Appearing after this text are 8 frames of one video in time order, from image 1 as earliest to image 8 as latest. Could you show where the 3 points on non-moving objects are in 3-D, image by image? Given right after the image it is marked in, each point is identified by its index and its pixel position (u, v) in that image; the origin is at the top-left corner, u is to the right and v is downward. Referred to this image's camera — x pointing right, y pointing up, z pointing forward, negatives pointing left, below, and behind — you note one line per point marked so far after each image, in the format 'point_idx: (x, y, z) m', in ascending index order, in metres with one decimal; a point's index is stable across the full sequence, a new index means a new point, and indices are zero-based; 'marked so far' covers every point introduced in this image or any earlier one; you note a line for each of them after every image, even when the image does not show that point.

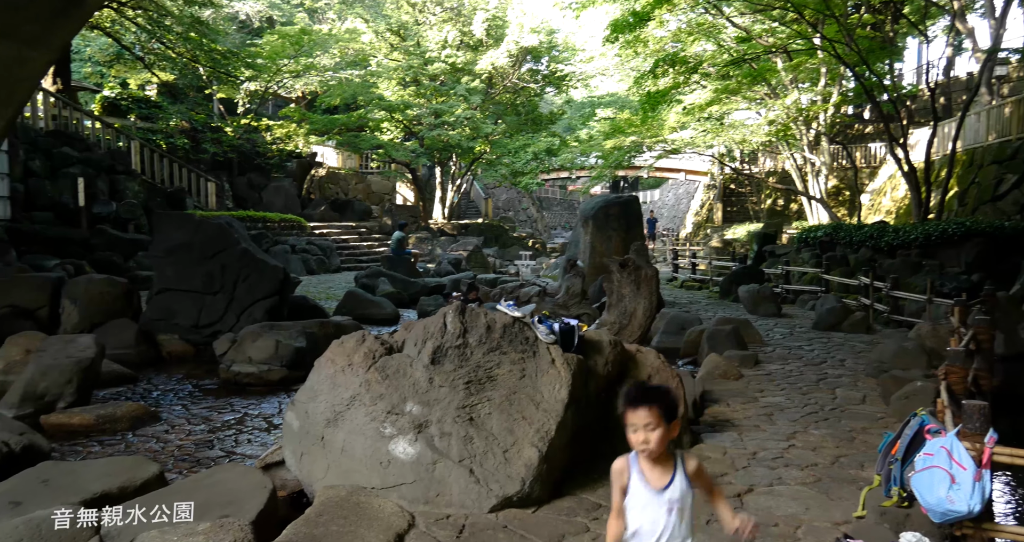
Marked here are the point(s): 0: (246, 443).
0: (-2.0, -1.3, +6.0) m
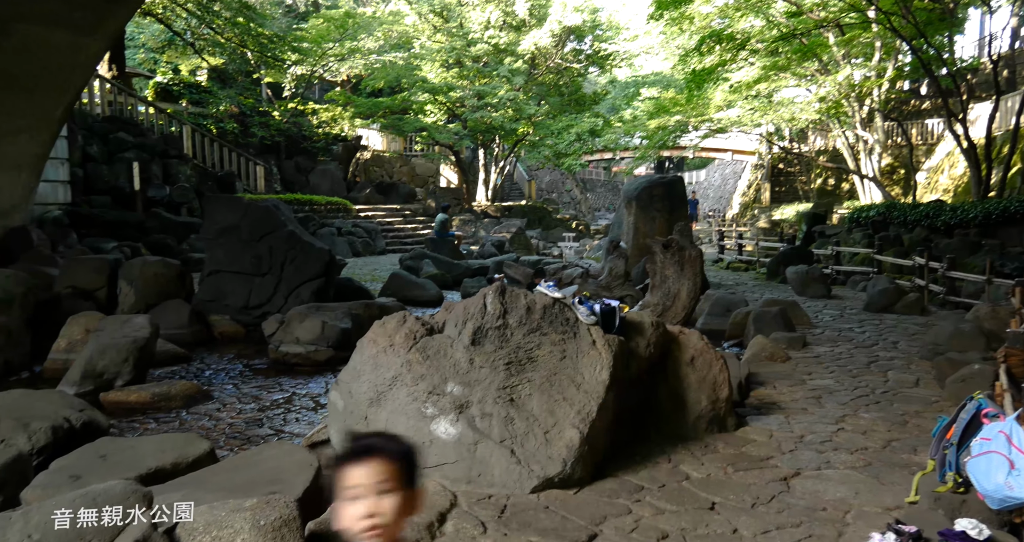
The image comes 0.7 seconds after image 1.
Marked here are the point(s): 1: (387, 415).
0: (-1.7, -1.2, +6.1) m
1: (-0.6, -0.7, +3.8) m
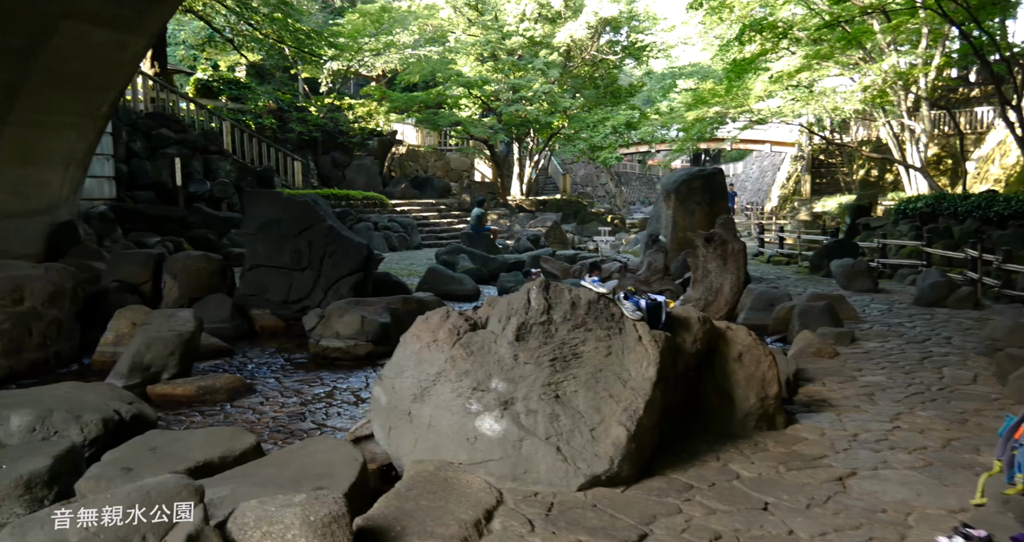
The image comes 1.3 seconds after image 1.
0: (-1.4, -1.1, +6.1) m
1: (-0.4, -0.7, +3.8) m
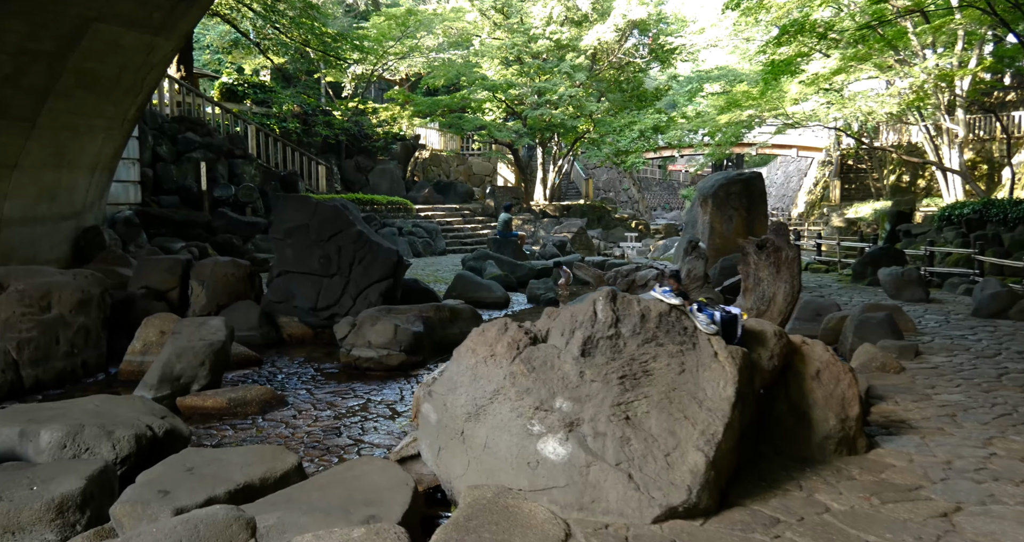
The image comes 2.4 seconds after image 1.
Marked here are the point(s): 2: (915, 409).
0: (-1.0, -1.2, +5.9) m
1: (-0.1, -0.7, +3.5) m
2: (+2.4, -0.8, +4.6) m
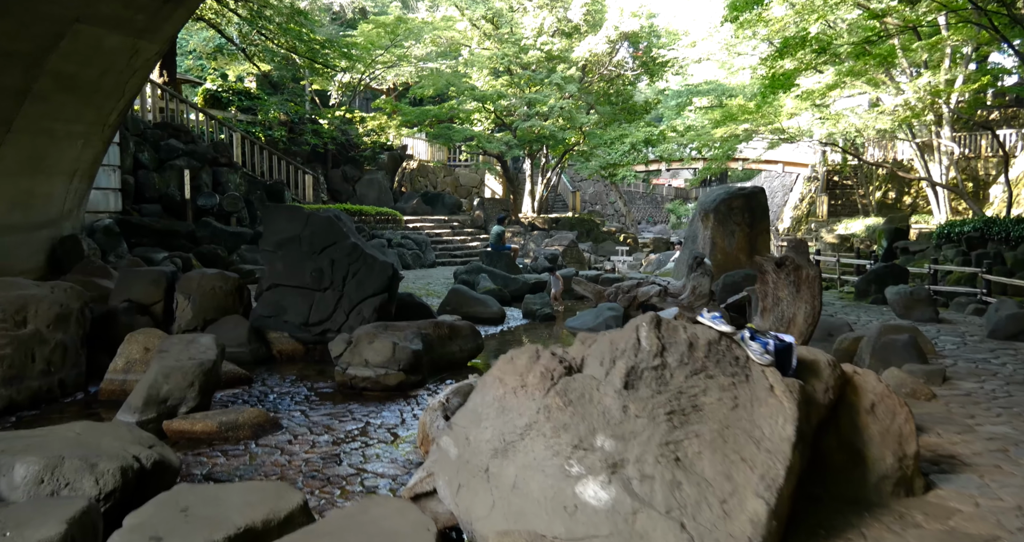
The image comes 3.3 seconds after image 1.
0: (-1.0, -1.3, +5.5) m
1: (0.0, -0.8, +3.2) m
2: (+2.5, -0.9, +4.3) m
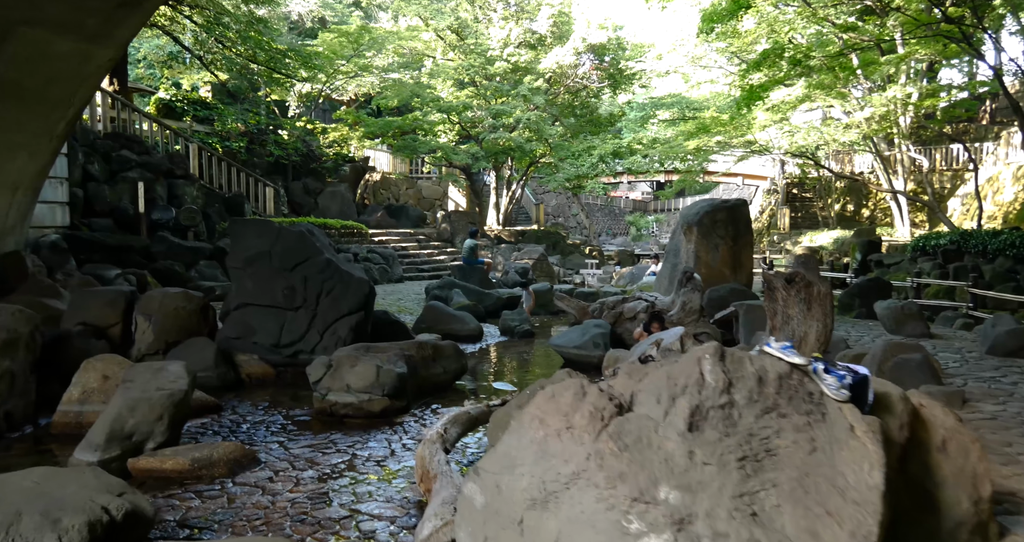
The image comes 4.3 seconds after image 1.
0: (-0.9, -1.4, +5.0) m
1: (+0.2, -0.9, +2.8) m
2: (+2.6, -1.0, +4.0) m
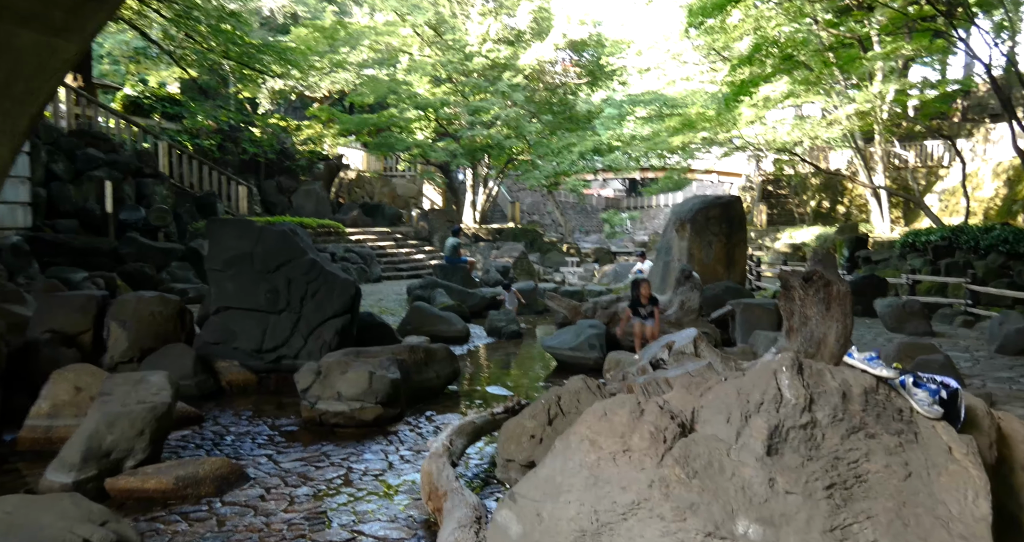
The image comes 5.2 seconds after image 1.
0: (-0.8, -1.5, +4.6) m
1: (+0.4, -0.9, +2.4) m
2: (+2.7, -1.0, +3.8) m
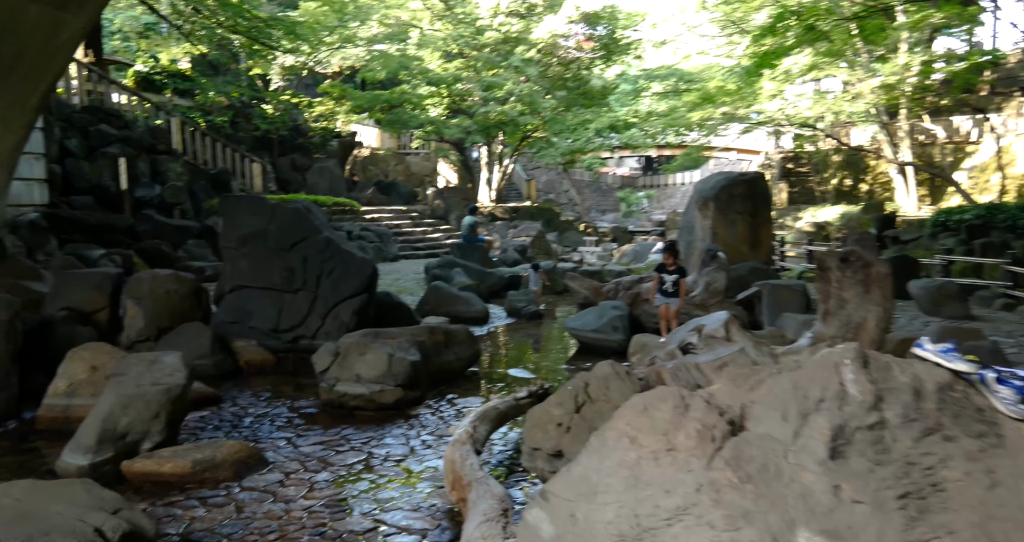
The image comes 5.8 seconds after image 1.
0: (-0.7, -1.3, +4.5) m
1: (+0.5, -0.9, +2.2) m
2: (+2.8, -0.9, +3.6) m
